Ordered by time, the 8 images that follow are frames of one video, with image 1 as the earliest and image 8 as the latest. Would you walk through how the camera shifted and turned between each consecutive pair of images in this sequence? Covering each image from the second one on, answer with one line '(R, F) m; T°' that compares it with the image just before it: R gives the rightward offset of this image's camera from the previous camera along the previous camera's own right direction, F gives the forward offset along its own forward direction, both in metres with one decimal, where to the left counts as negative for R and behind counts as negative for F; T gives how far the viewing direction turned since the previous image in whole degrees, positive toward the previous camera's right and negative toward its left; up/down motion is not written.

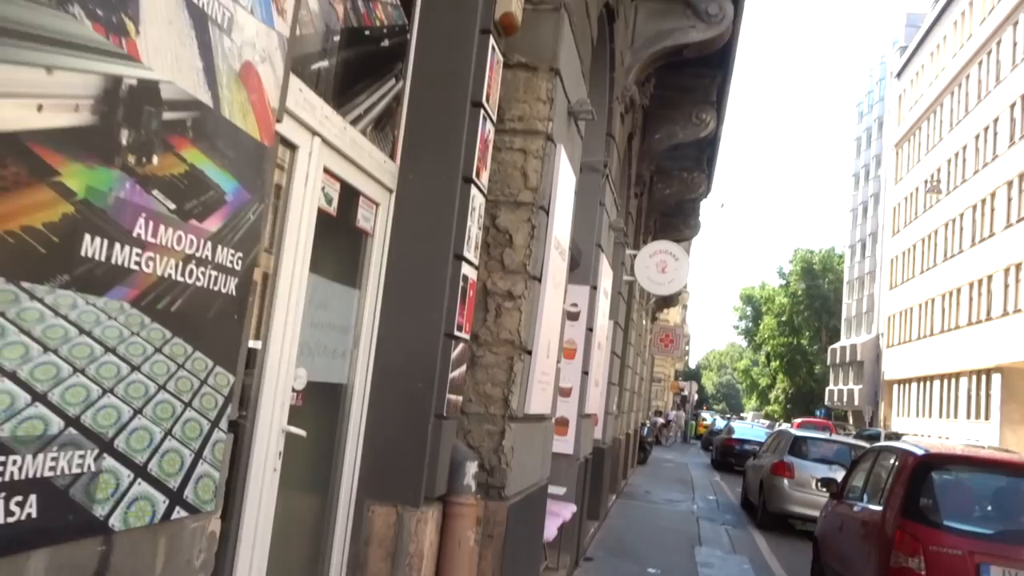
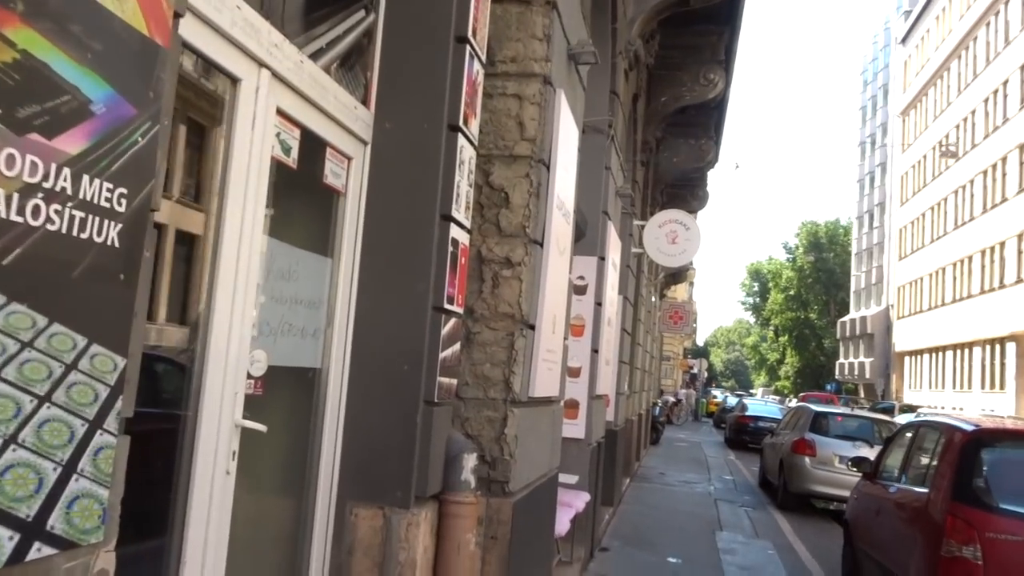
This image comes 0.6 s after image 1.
(0.0, +0.7) m; 0°
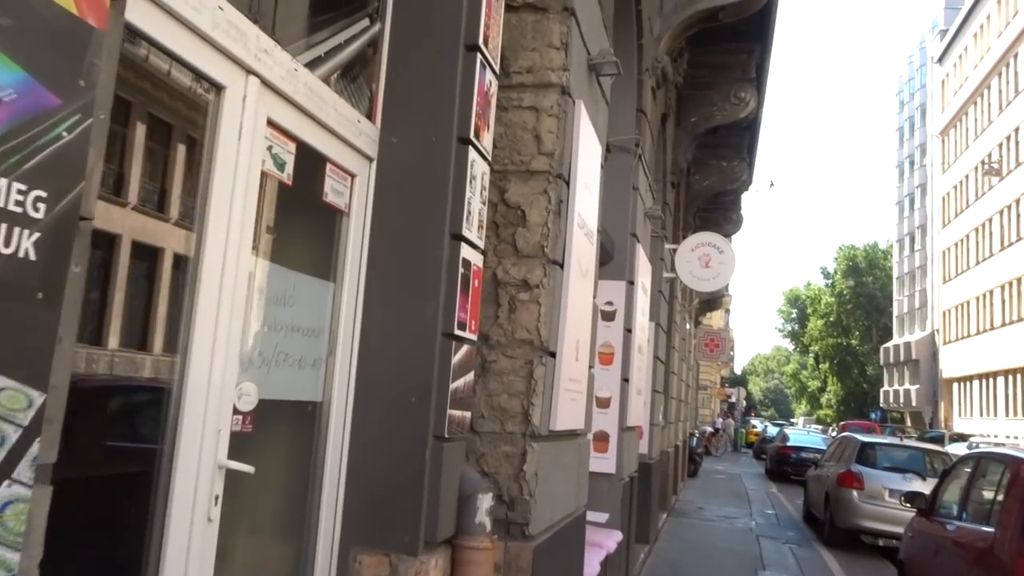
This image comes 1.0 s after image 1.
(+0.1, +0.3) m; -3°
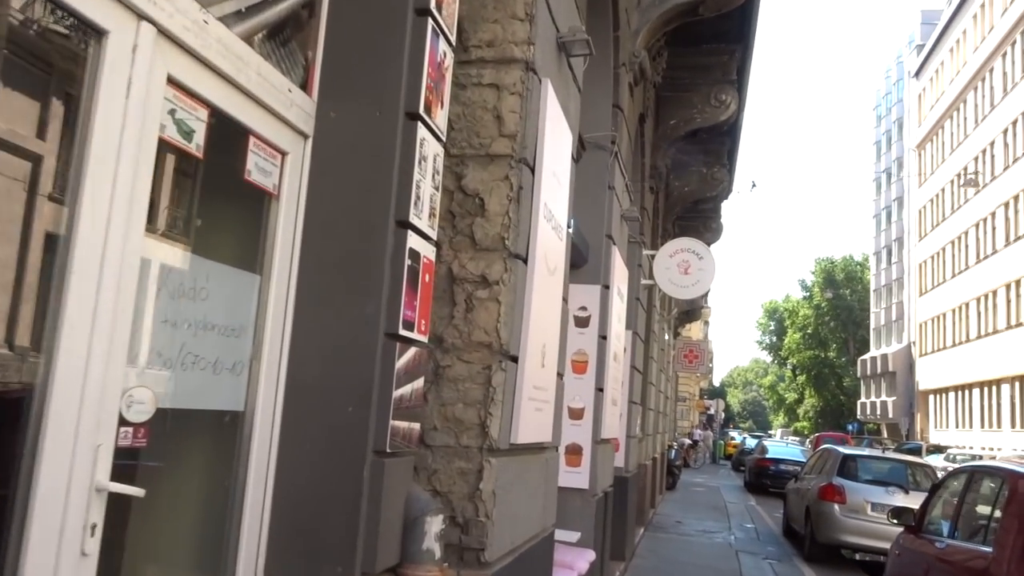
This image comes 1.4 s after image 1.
(+0.1, +0.4) m; +1°
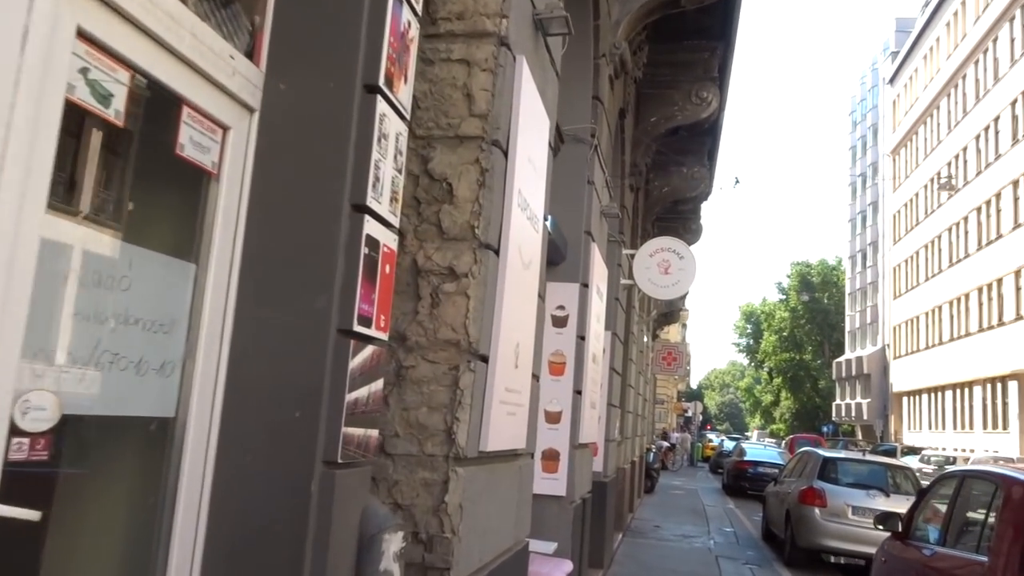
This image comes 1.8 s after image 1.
(0.0, +0.3) m; +2°
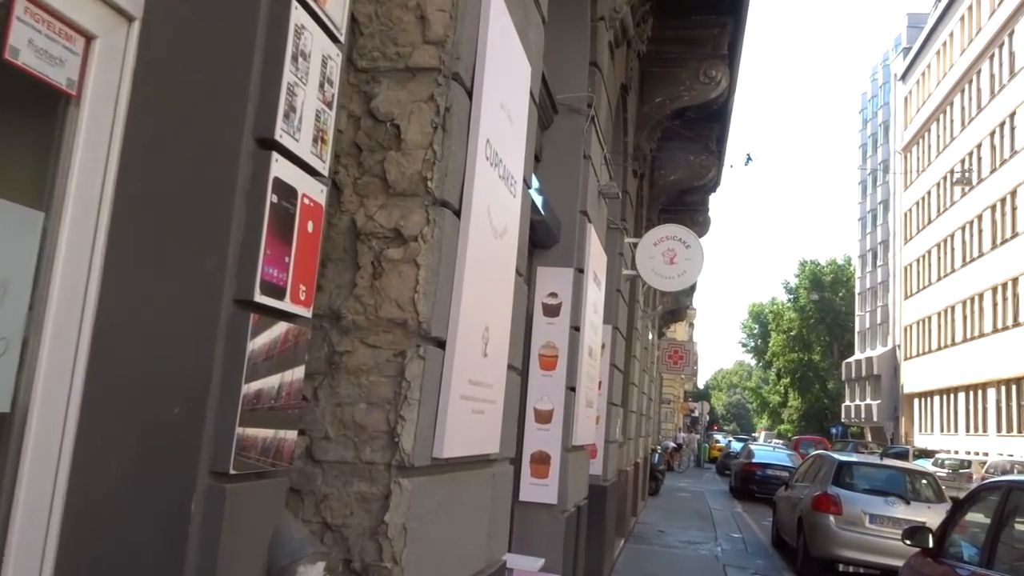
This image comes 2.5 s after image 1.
(+0.2, +0.7) m; -1°
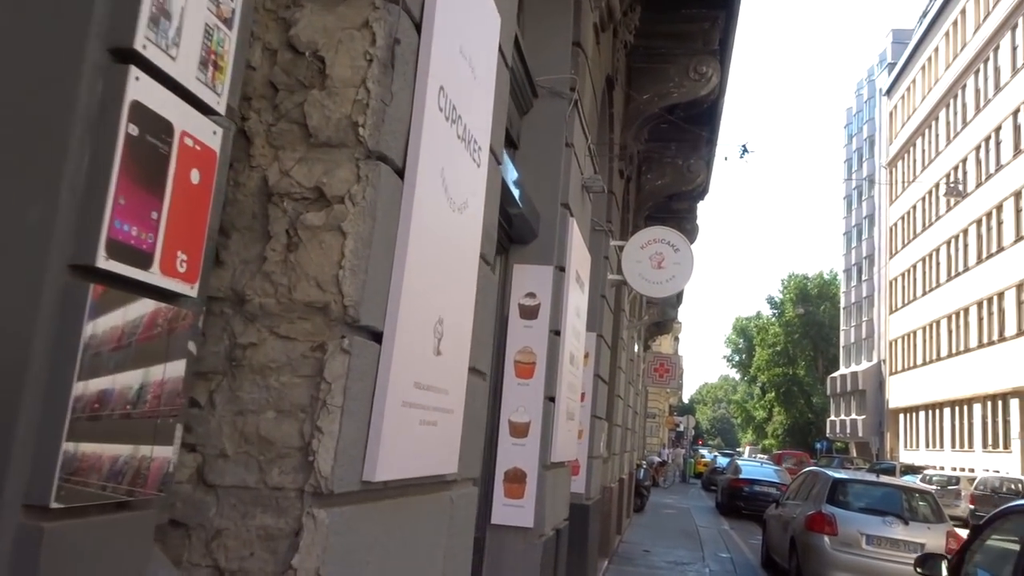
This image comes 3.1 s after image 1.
(+0.1, +0.6) m; +1°
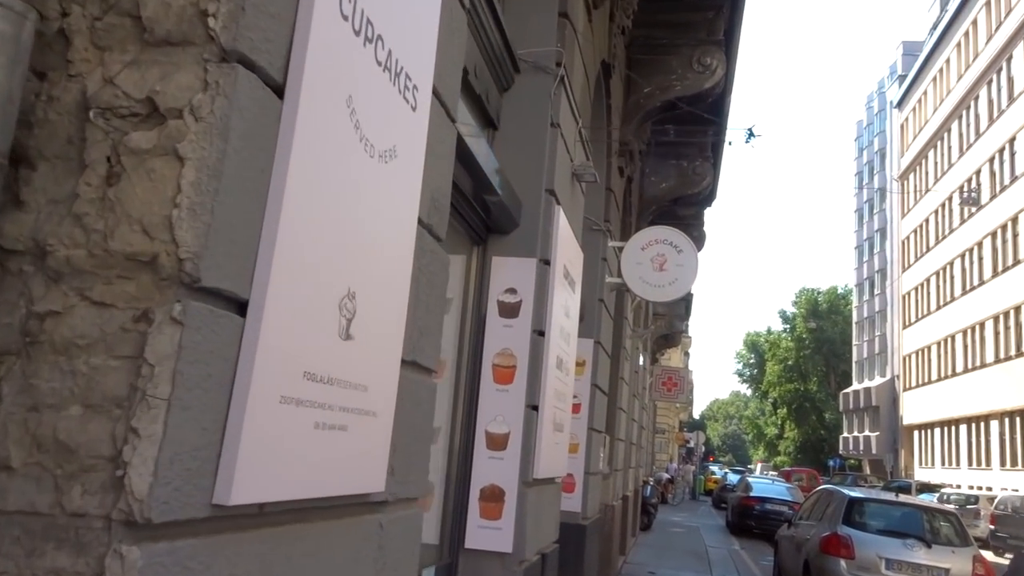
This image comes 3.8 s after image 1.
(+0.2, +0.6) m; -1°
